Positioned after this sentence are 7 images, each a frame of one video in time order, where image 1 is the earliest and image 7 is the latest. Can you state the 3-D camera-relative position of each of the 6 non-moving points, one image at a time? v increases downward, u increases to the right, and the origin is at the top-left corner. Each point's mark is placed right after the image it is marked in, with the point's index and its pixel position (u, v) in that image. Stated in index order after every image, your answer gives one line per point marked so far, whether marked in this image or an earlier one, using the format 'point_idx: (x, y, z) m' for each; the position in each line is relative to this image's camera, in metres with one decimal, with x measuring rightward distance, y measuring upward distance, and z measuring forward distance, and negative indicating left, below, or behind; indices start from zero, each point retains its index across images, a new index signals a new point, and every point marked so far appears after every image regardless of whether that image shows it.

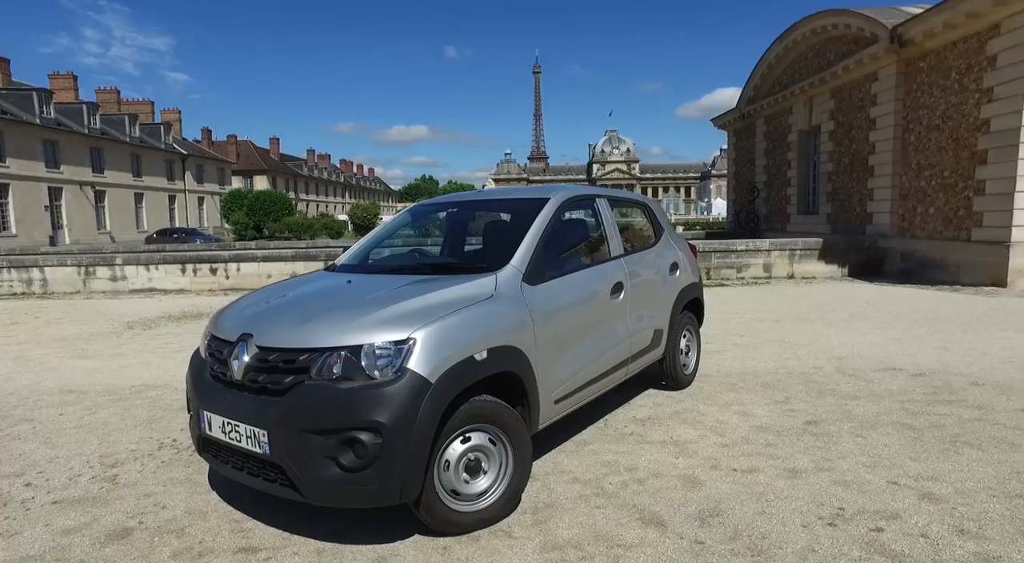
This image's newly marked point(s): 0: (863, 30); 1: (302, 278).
0: (+9.0, +6.4, +15.2) m
1: (-1.3, 0.0, +3.7) m
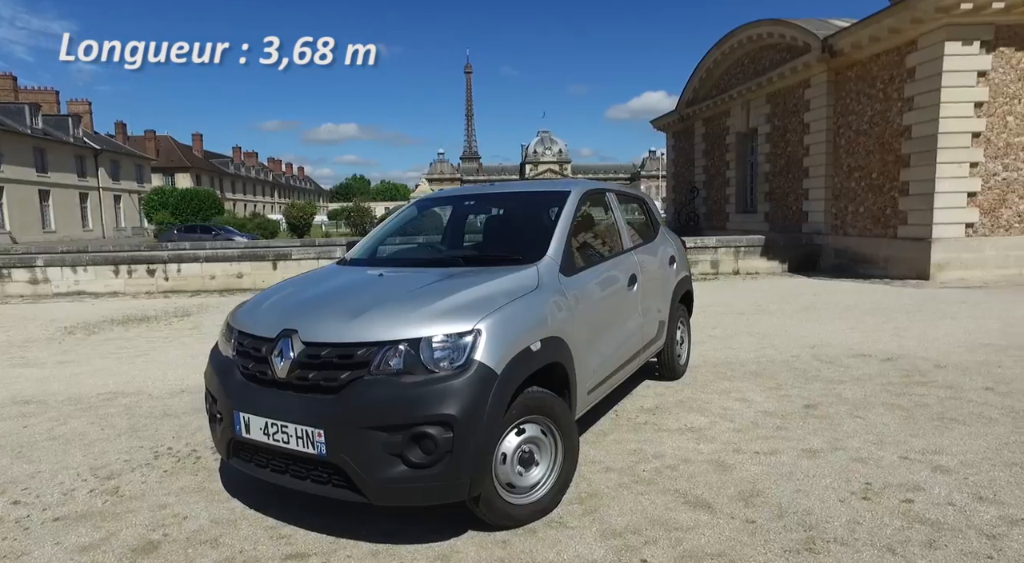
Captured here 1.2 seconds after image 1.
0: (+7.7, +6.5, +16.2) m
1: (-1.1, +0.1, +3.5) m
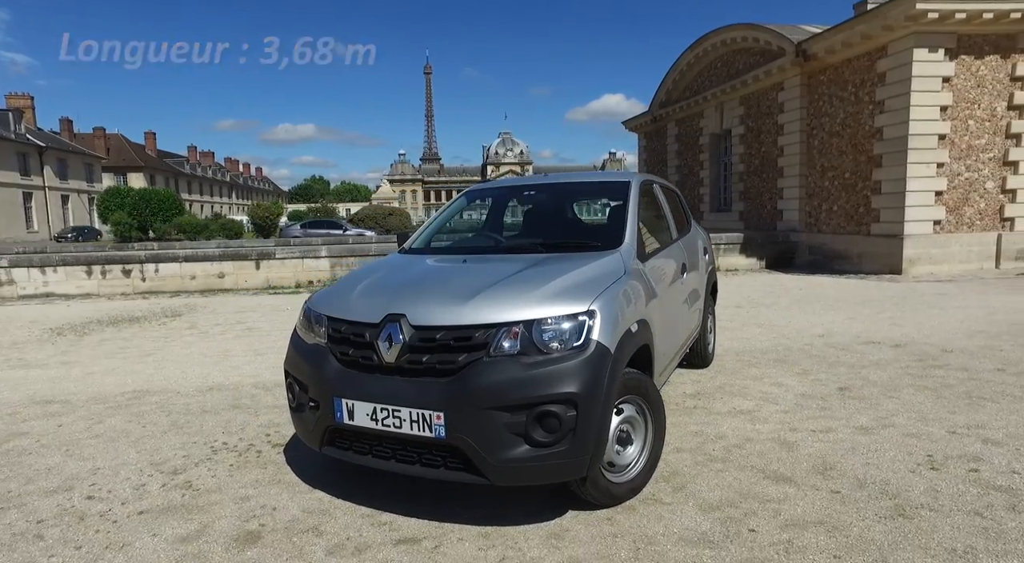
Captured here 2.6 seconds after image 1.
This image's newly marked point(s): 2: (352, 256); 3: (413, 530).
0: (+7.2, +6.6, +16.7) m
1: (-0.7, +0.1, +3.5) m
2: (-3.7, +0.6, +13.8) m
3: (-0.4, -1.1, +2.8) m
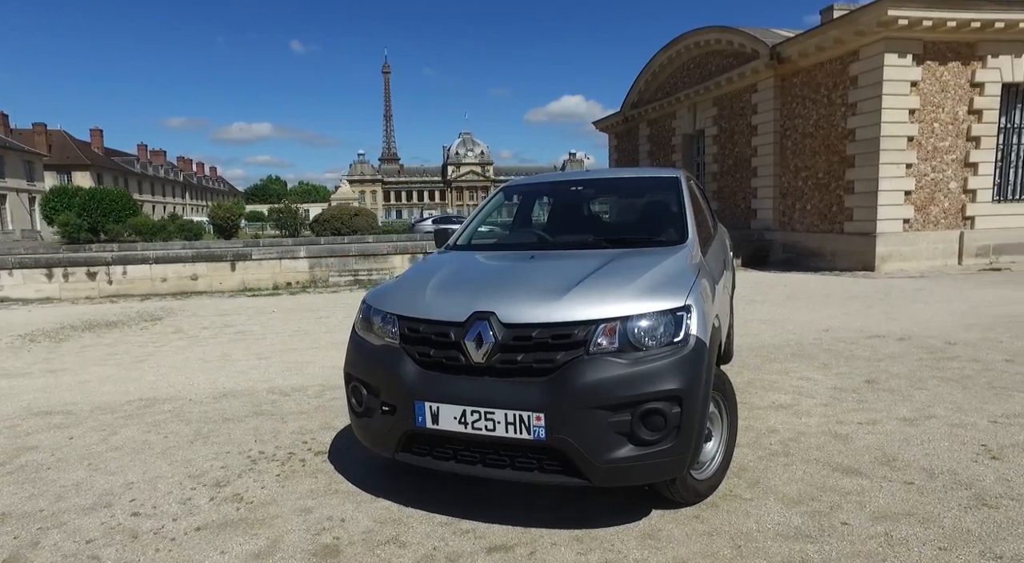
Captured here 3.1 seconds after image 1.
0: (+6.6, +6.7, +17.1) m
1: (-0.3, +0.1, +3.4) m
2: (-4.0, +0.6, +13.4) m
3: (0.0, -1.1, +2.6) m
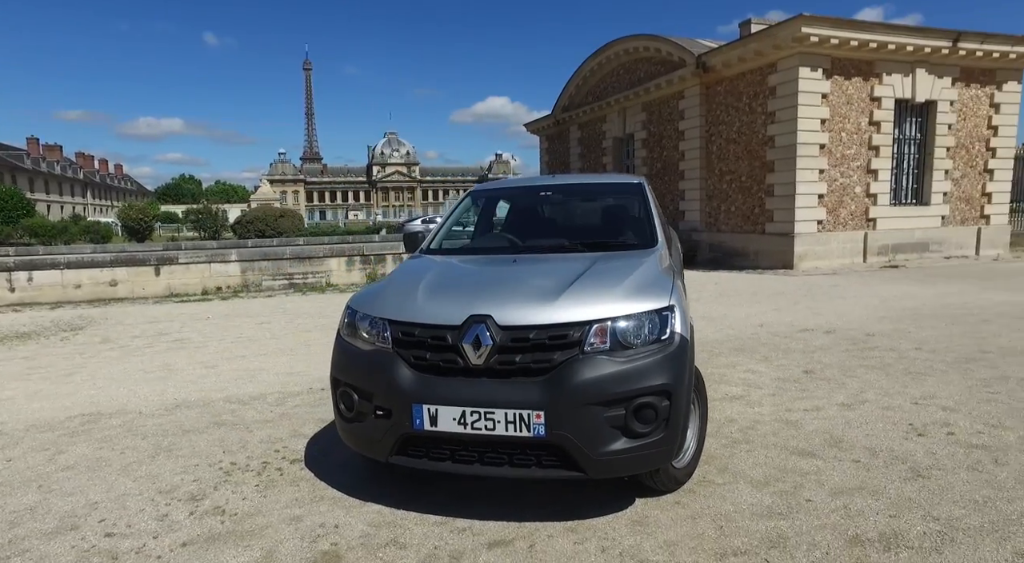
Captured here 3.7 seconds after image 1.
0: (+4.7, +6.8, +17.9) m
1: (-0.5, +0.1, +3.5) m
2: (-5.3, +0.5, +13.0) m
3: (-0.1, -1.1, +2.7) m
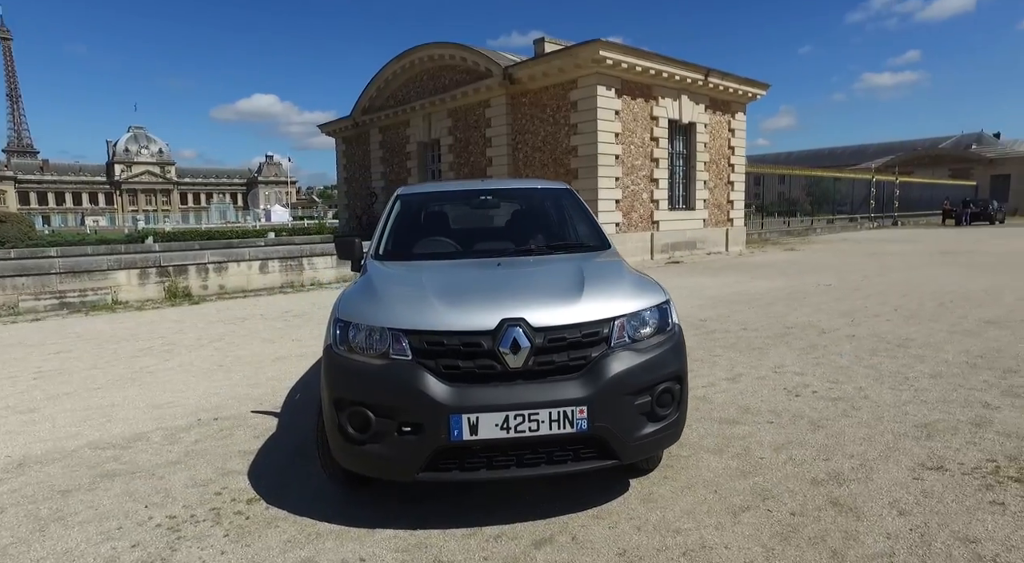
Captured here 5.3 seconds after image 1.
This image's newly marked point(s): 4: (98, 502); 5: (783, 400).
0: (-1.1, +6.7, +18.7) m
1: (-0.6, +0.1, +3.3) m
2: (-8.5, +0.1, +10.5) m
3: (+0.1, -1.2, +2.8) m
4: (-2.2, -1.2, +3.2) m
5: (+2.0, -0.9, +4.4) m
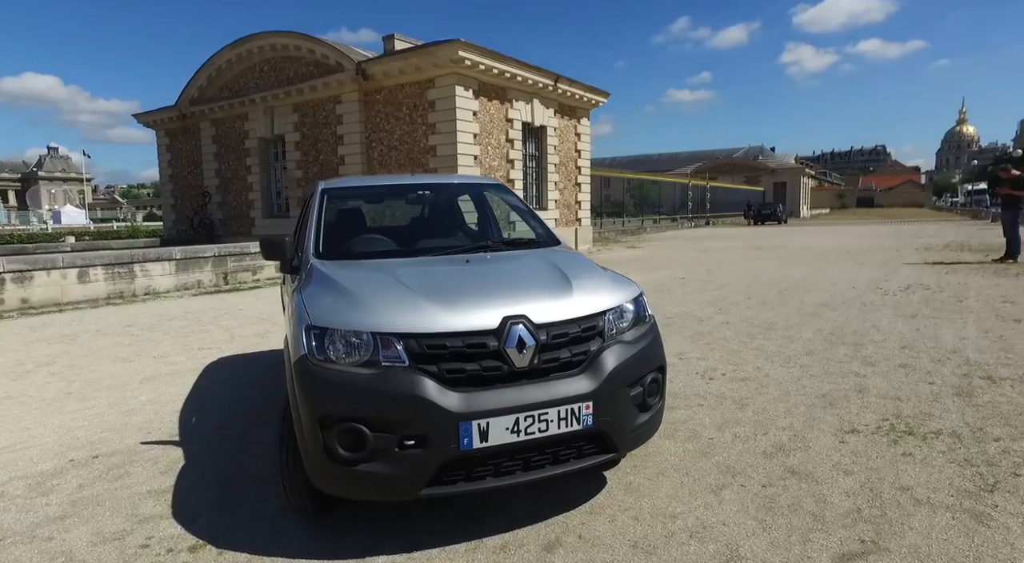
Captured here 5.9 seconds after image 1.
0: (-5.4, +6.6, +17.7) m
1: (-0.7, +0.1, +3.0) m
2: (-10.2, -0.2, +7.9) m
3: (+0.1, -1.1, +2.7) m
4: (-2.2, -1.2, +2.5) m
5: (+1.5, -0.8, +4.8) m
